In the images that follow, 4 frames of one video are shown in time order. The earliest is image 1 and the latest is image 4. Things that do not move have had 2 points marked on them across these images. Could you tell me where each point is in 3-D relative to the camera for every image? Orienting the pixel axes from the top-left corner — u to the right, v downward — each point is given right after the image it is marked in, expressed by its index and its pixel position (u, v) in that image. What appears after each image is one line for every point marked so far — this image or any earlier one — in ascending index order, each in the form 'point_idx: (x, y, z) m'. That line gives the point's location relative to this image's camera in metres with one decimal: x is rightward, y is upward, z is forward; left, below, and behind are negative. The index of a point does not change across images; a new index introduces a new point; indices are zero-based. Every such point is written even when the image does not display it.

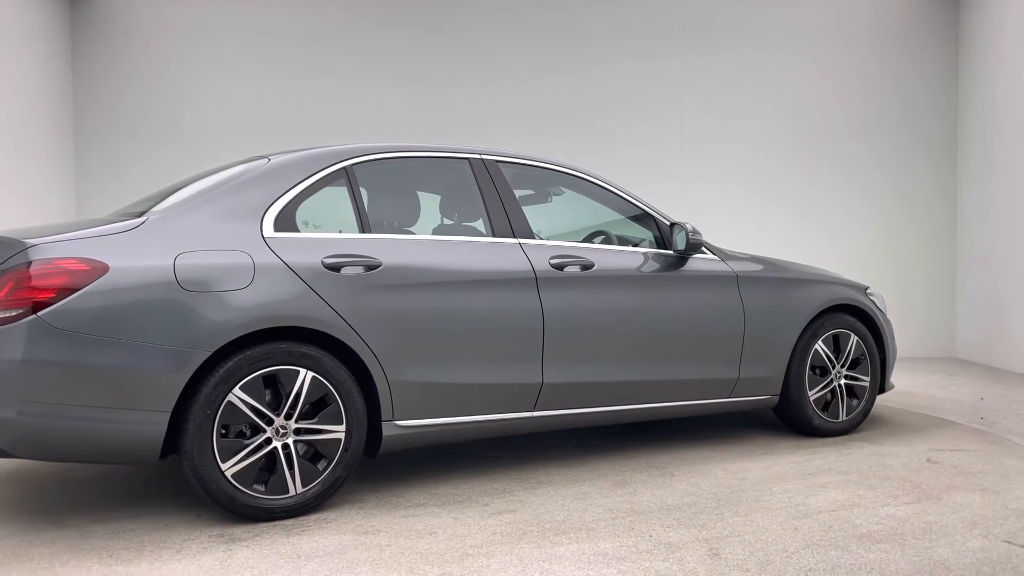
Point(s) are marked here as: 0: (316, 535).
0: (-0.7, -0.9, +2.6) m
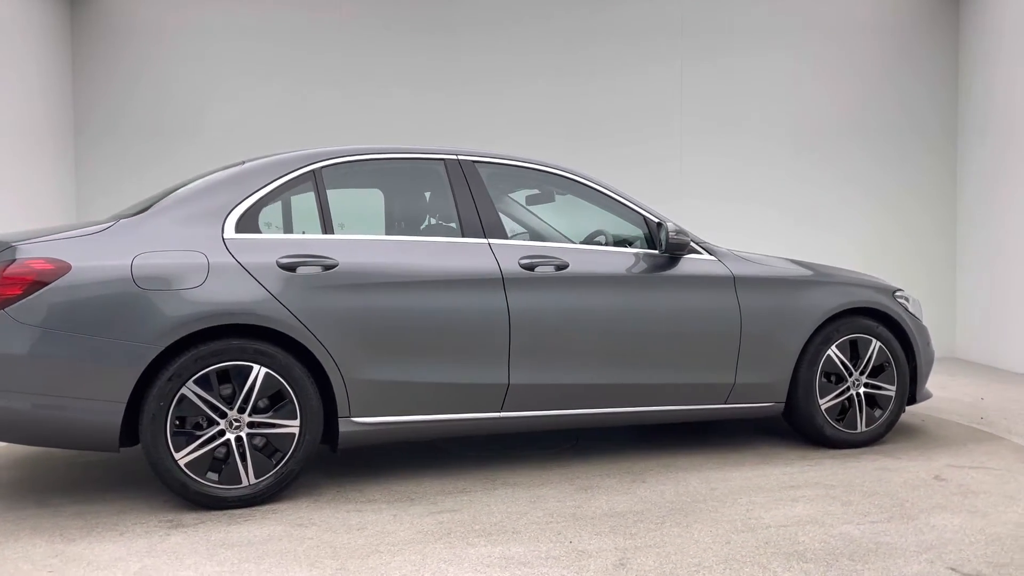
0: (-1.0, -0.9, +2.7) m
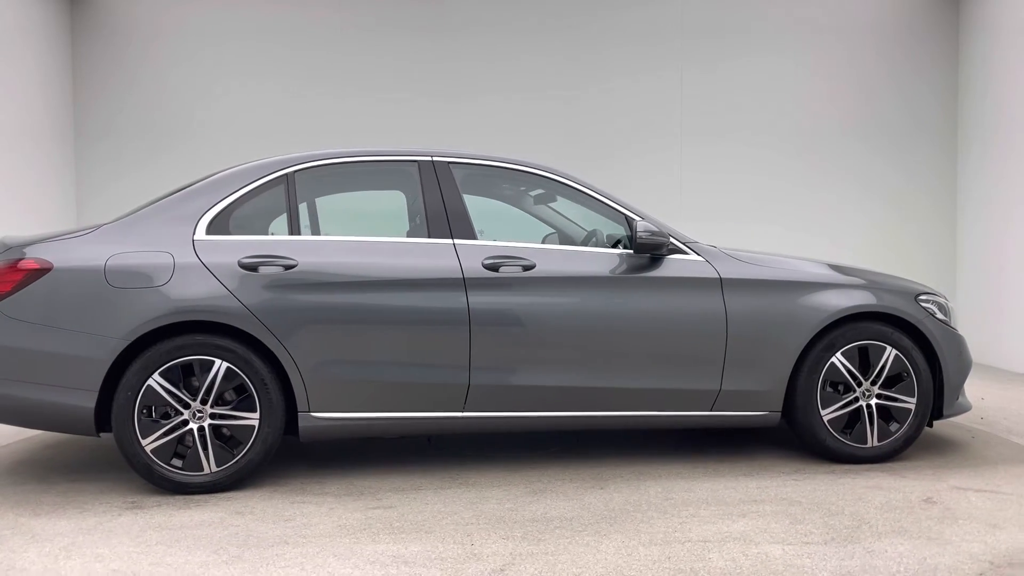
0: (-1.3, -0.9, +2.8) m
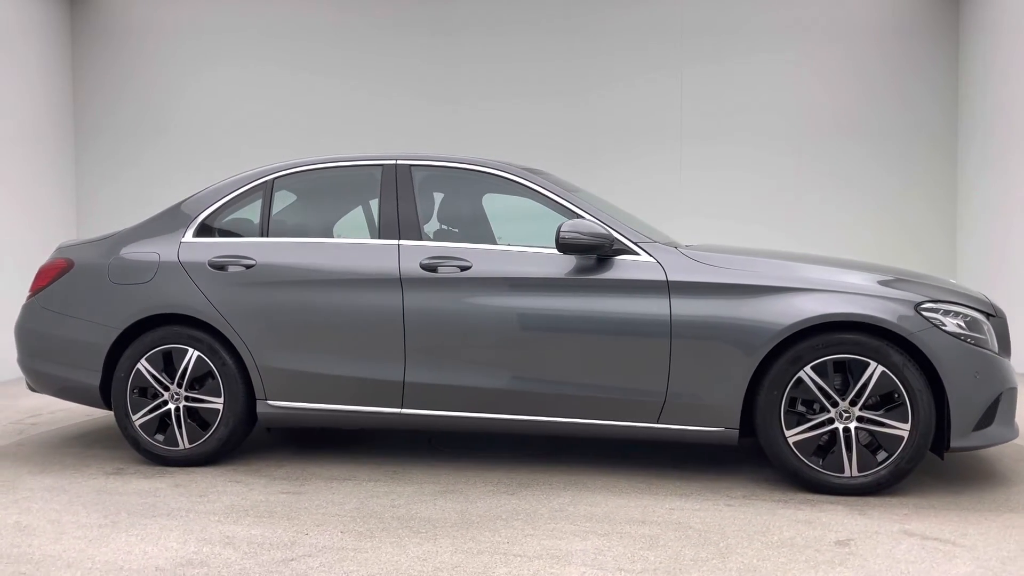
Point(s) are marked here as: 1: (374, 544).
0: (-1.7, -0.9, +3.3) m
1: (-0.5, -0.9, +2.4) m
